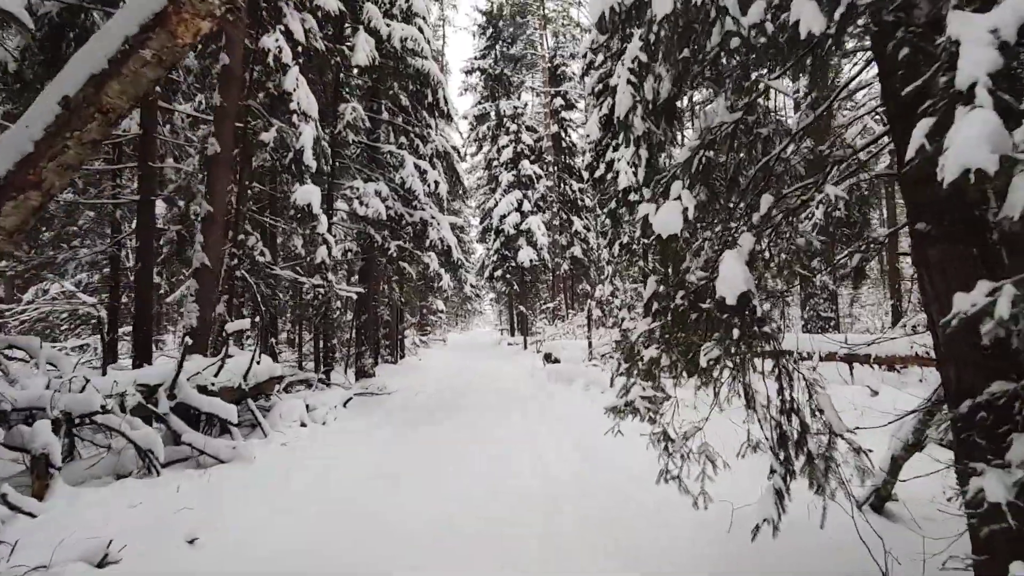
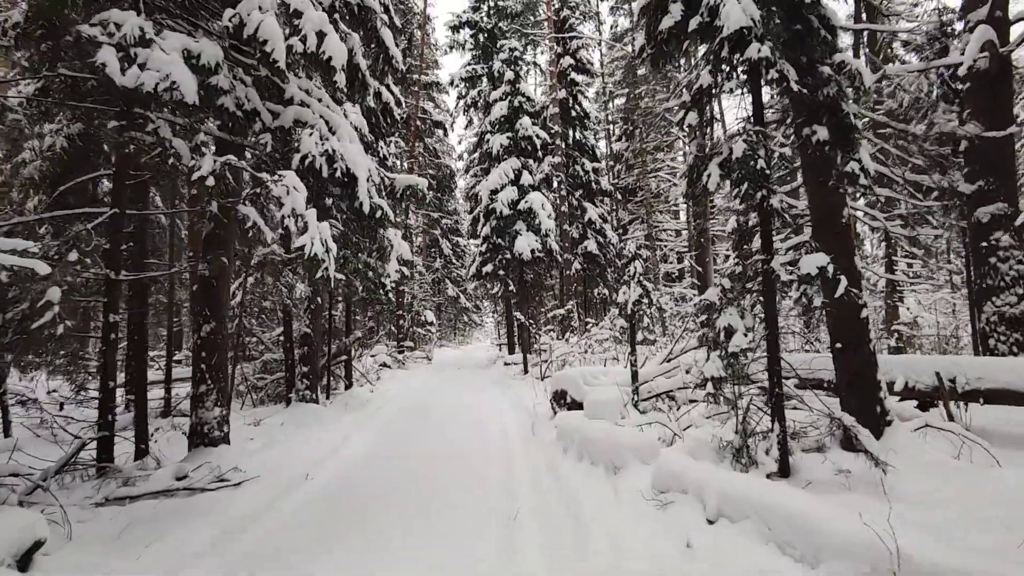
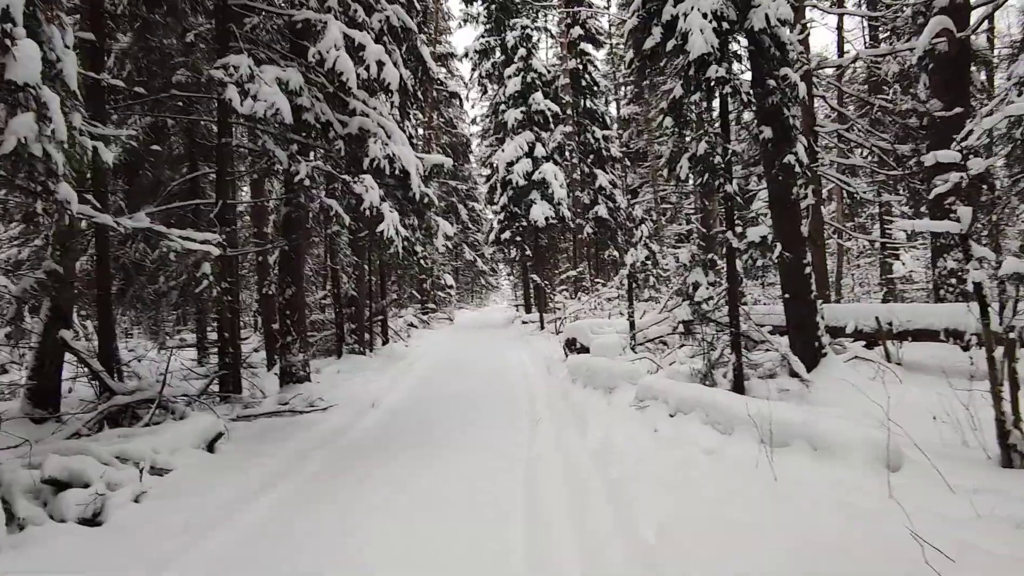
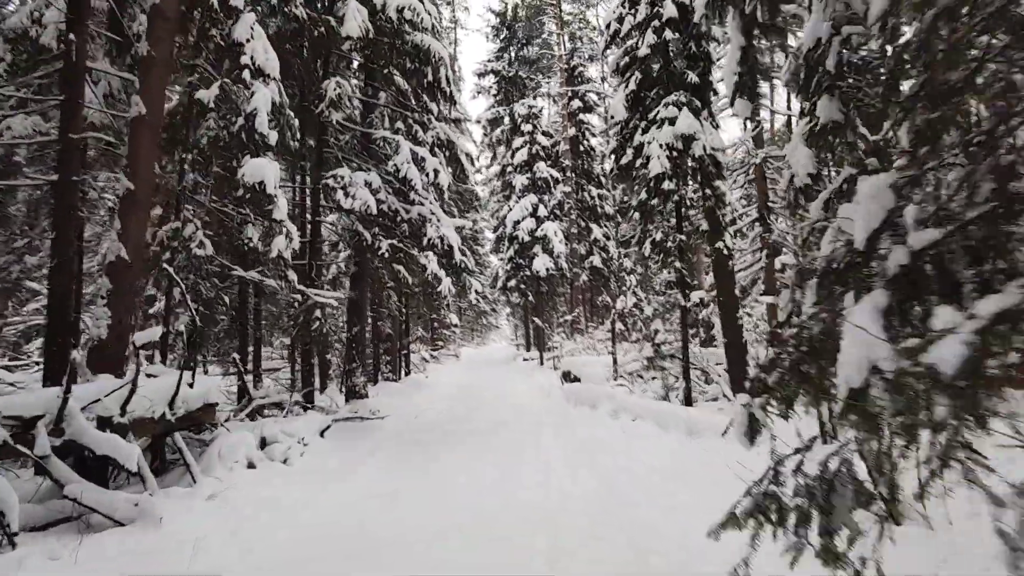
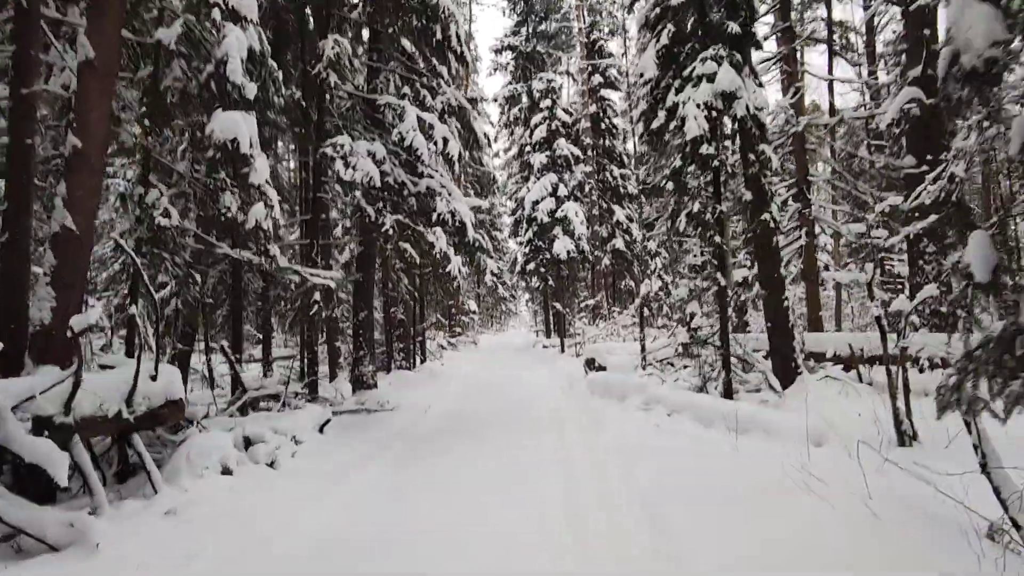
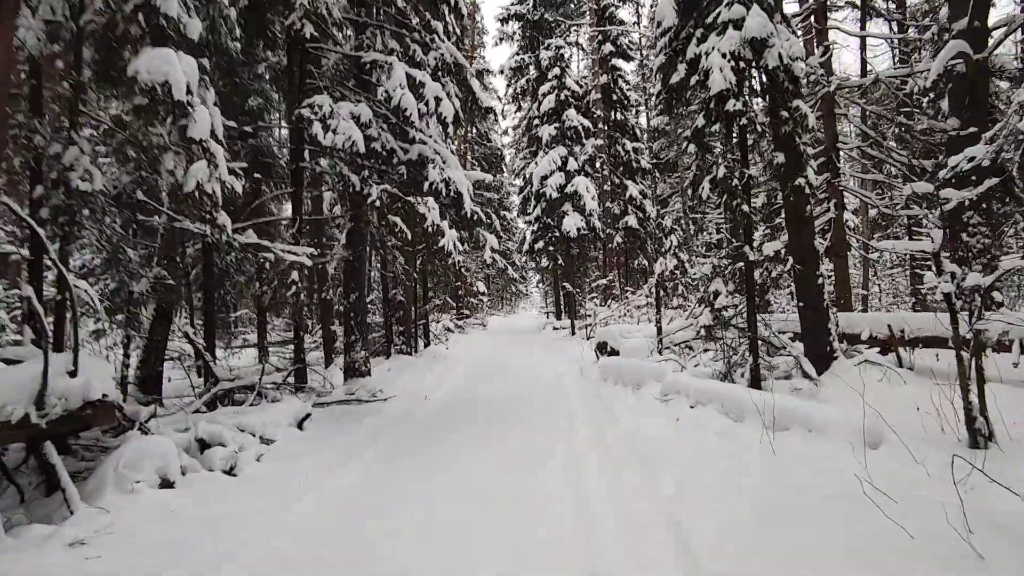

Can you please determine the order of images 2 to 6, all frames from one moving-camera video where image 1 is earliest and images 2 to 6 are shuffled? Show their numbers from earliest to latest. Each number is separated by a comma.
4, 5, 6, 3, 2
